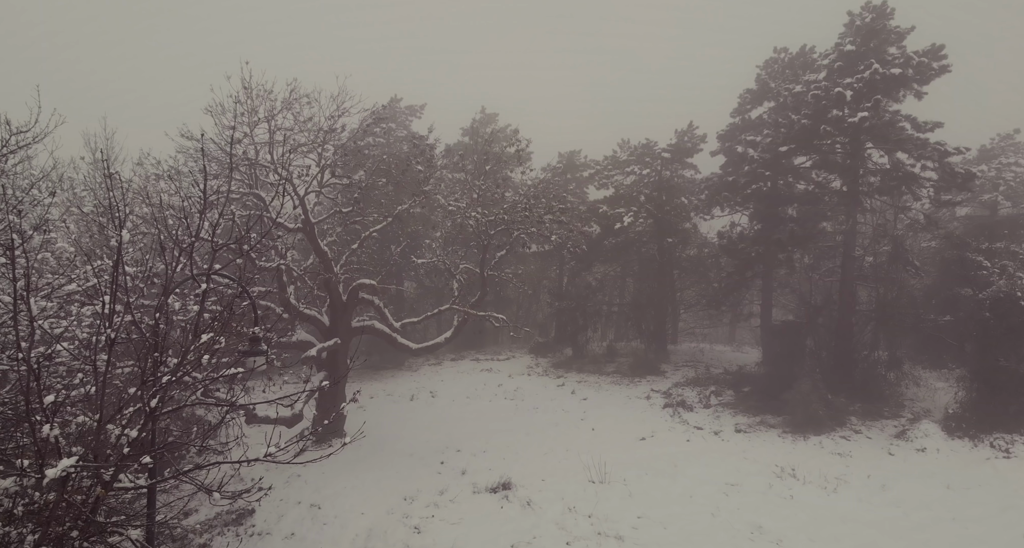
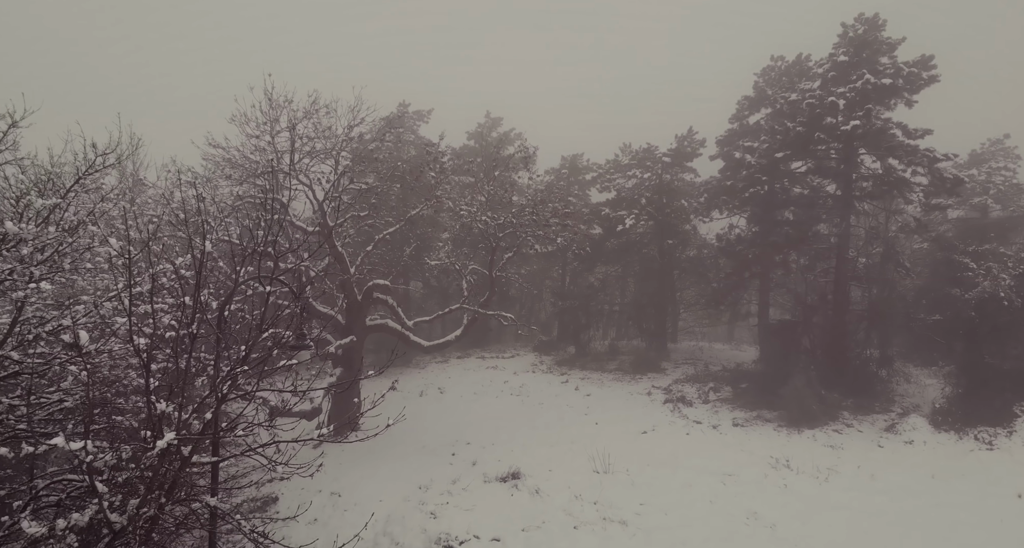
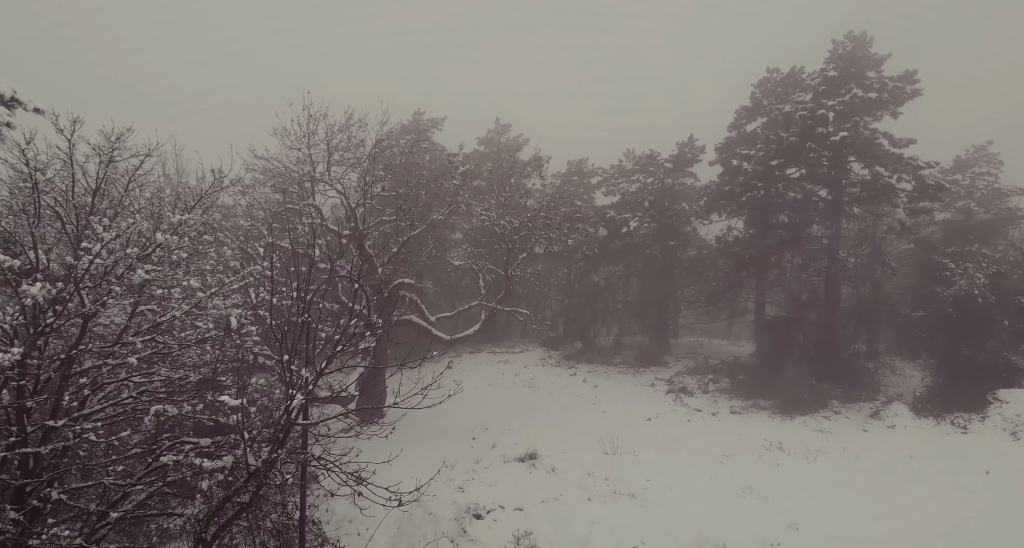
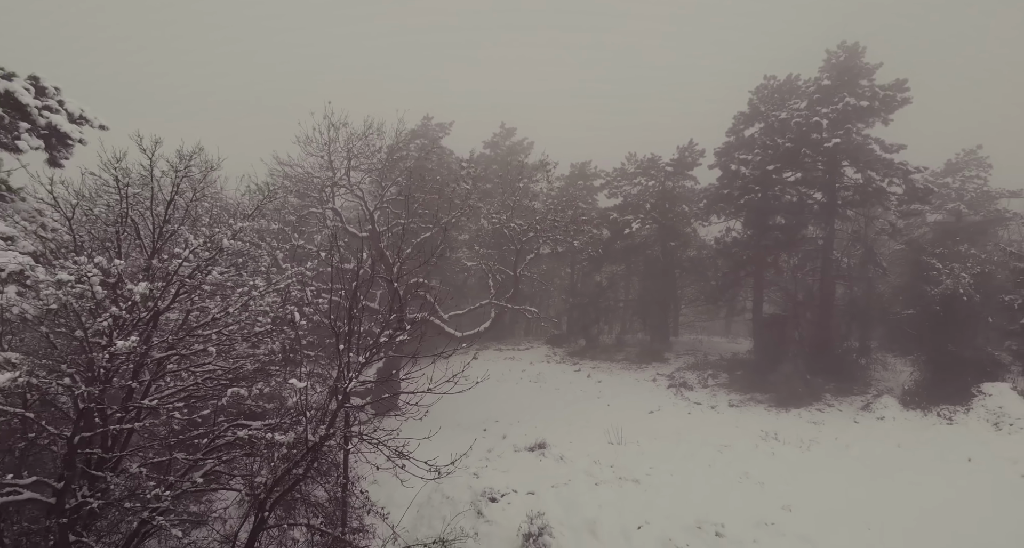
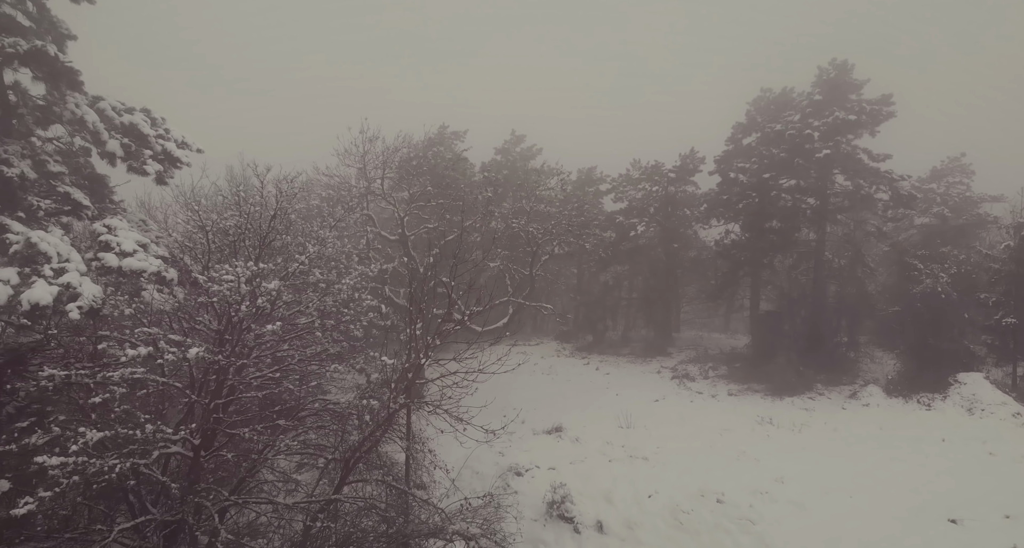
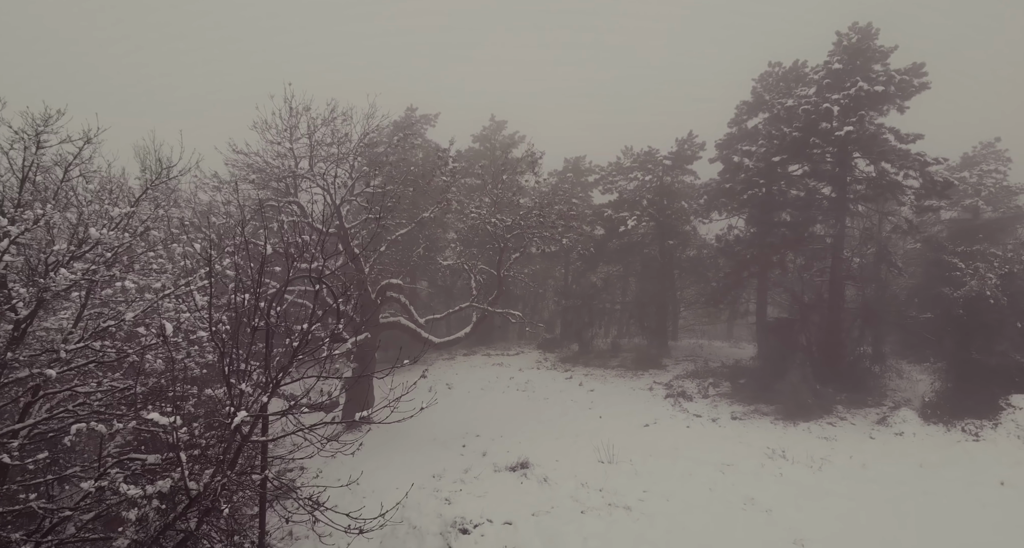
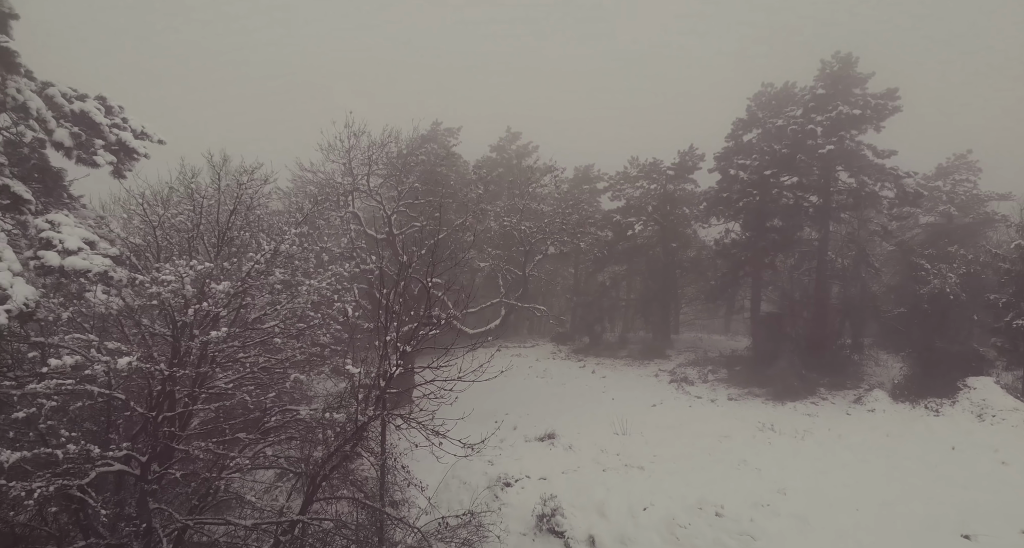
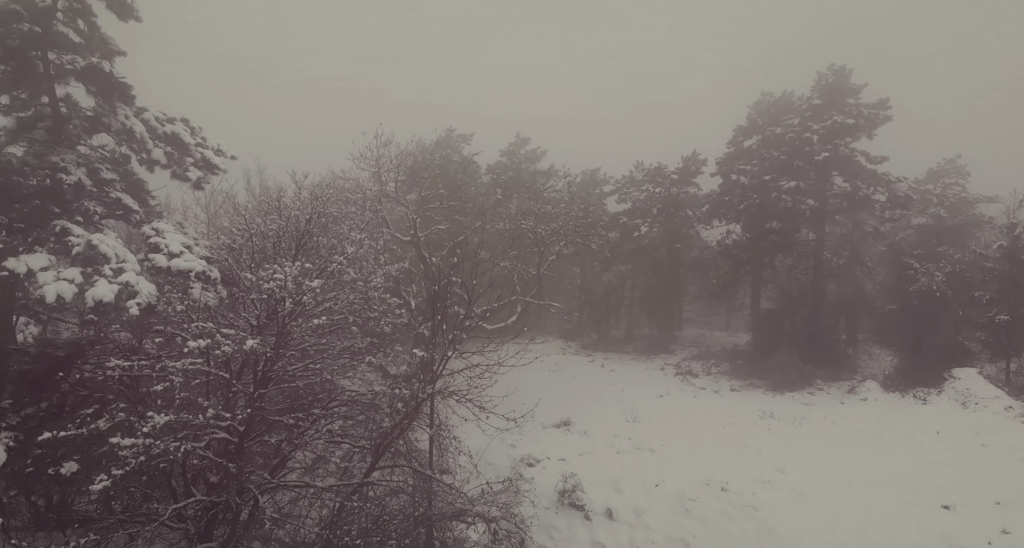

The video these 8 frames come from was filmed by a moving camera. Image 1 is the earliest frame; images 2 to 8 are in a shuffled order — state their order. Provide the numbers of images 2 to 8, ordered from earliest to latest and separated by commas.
2, 6, 3, 4, 7, 5, 8
